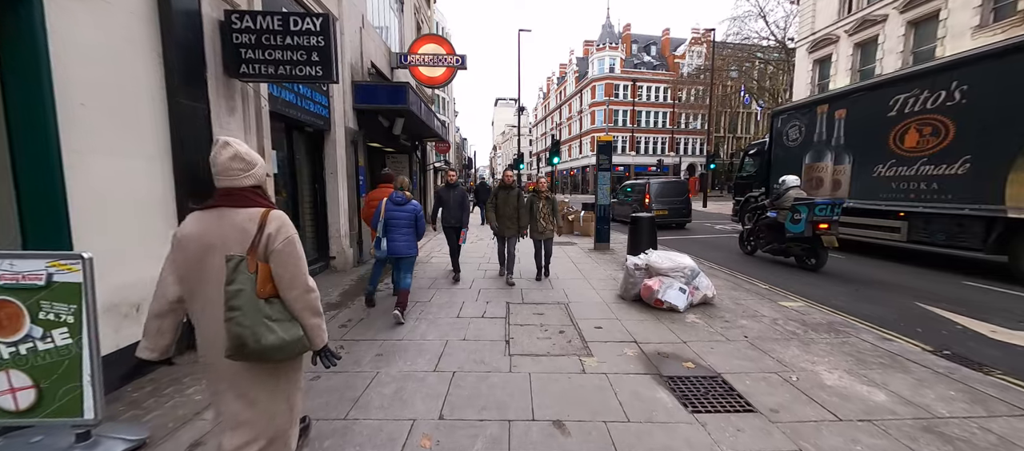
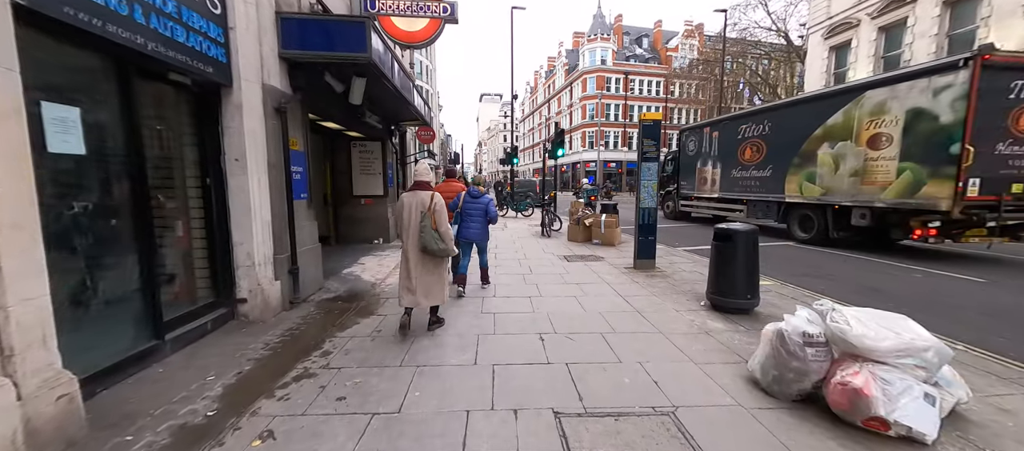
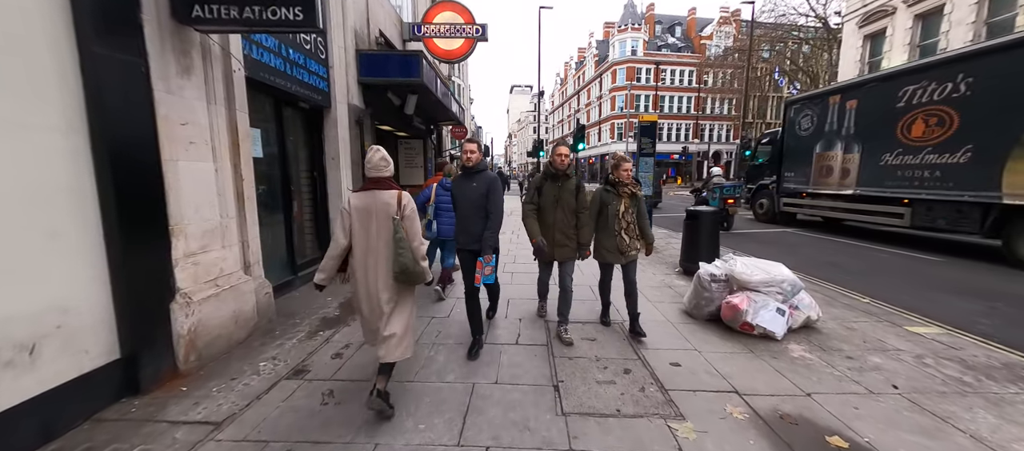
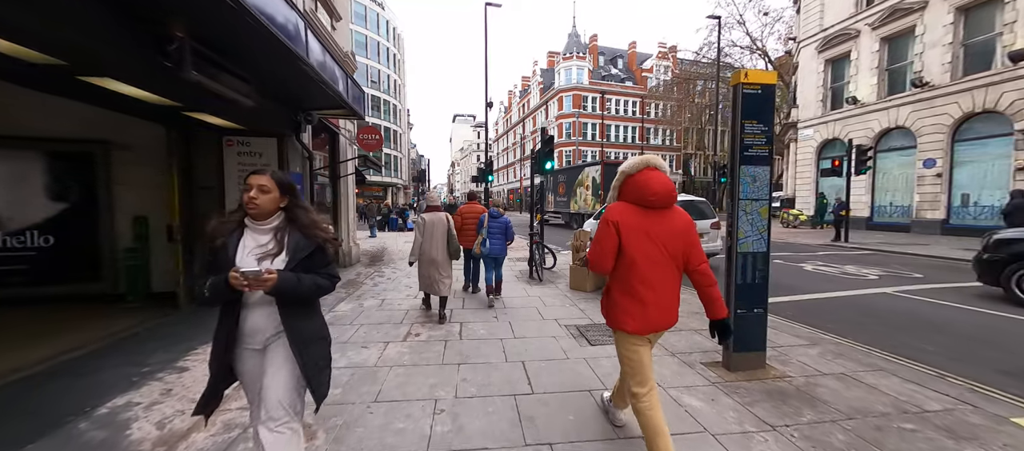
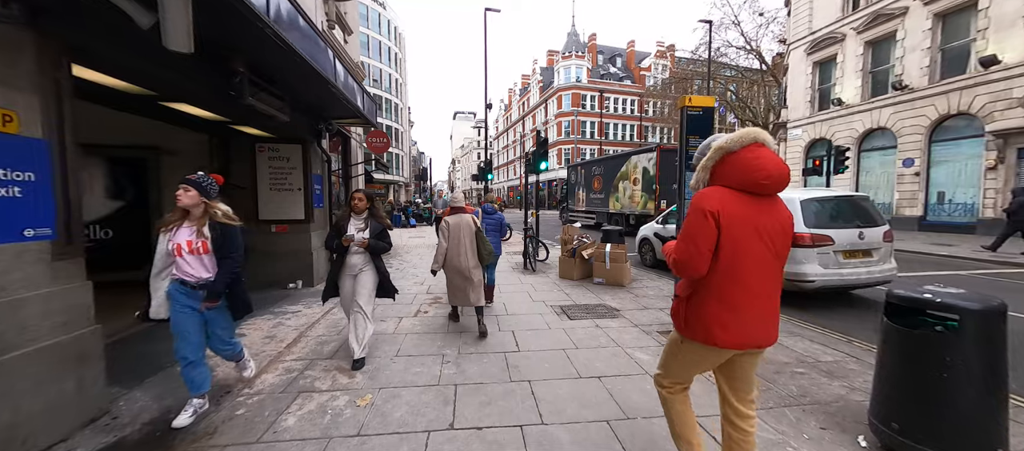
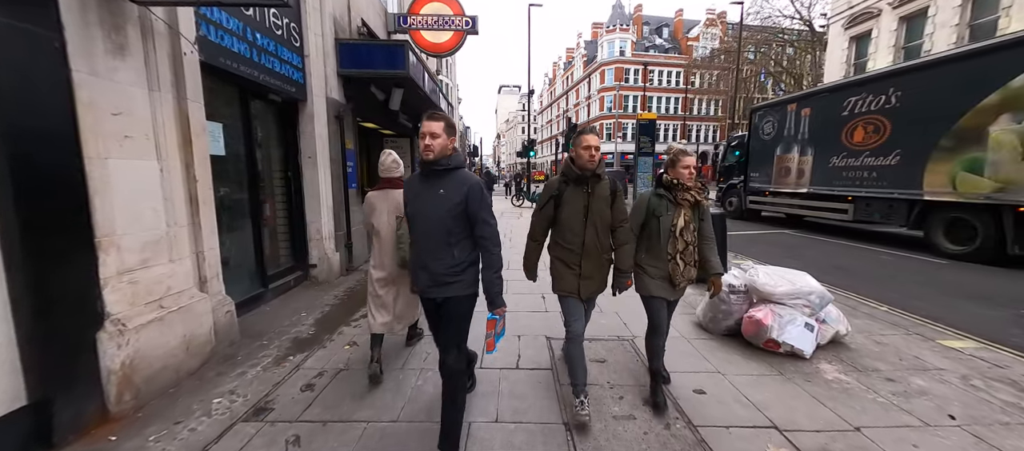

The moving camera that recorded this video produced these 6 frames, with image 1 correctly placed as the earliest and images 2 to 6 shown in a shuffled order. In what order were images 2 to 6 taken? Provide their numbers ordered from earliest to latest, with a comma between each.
3, 6, 2, 5, 4
